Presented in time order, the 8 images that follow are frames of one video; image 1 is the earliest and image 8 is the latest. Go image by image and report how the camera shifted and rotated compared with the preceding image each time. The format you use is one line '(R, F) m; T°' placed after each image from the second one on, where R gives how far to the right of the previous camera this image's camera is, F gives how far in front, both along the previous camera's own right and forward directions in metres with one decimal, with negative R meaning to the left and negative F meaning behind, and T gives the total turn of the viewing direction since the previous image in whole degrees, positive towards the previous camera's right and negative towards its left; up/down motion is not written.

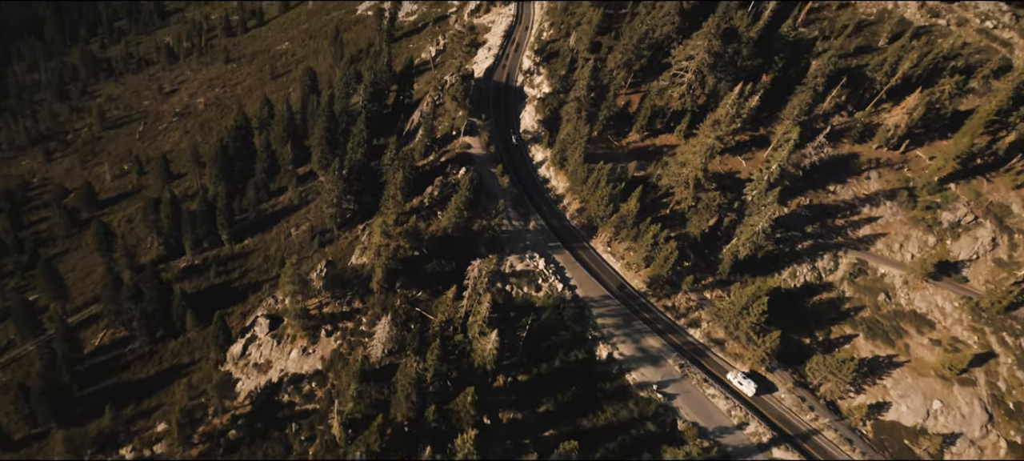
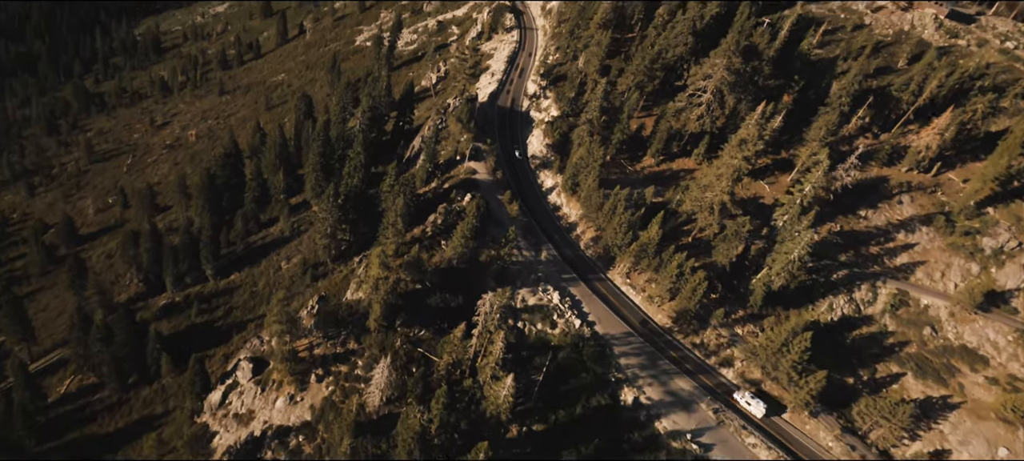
(-2.1, +7.3) m; 0°
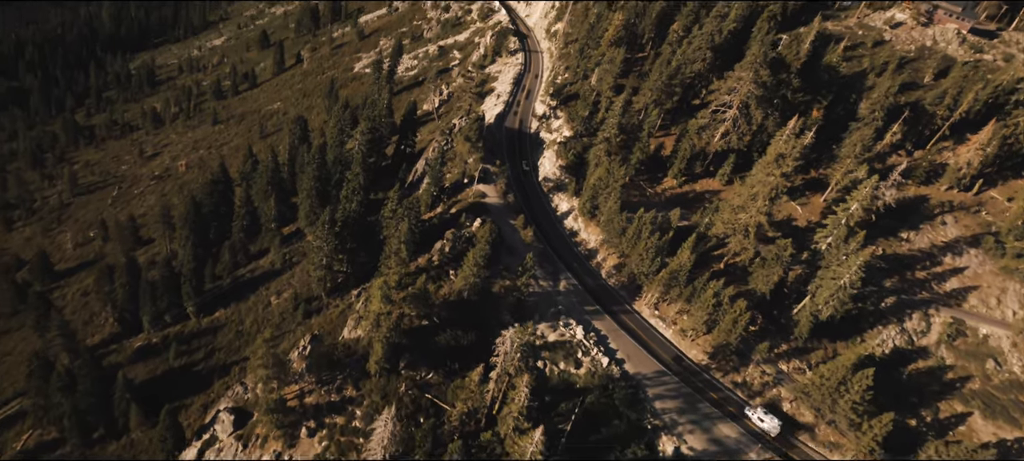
(-2.7, +7.7) m; +1°
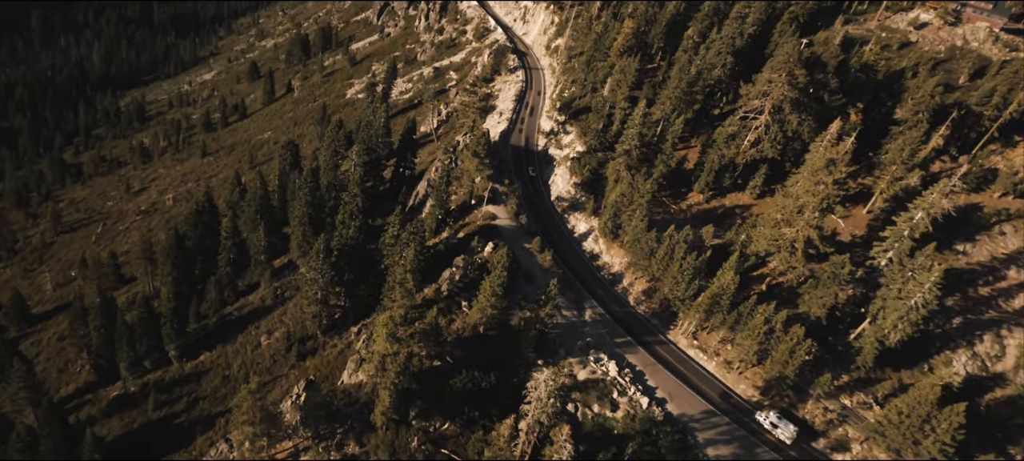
(-2.3, +8.0) m; 0°
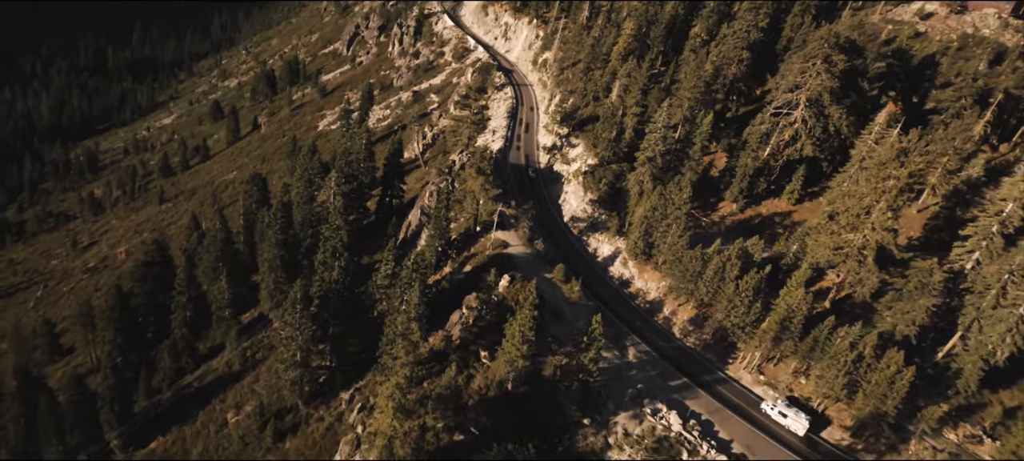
(-4.6, +11.4) m; +3°
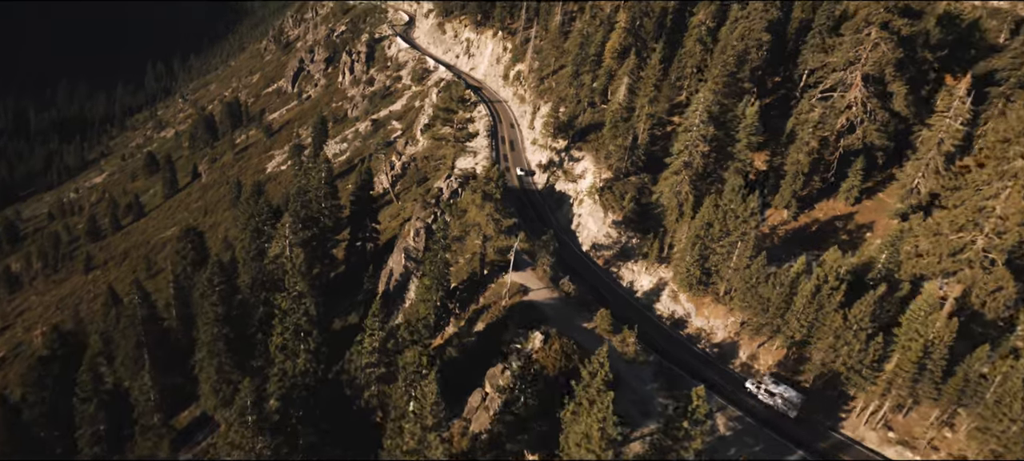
(-4.8, +14.7) m; +4°
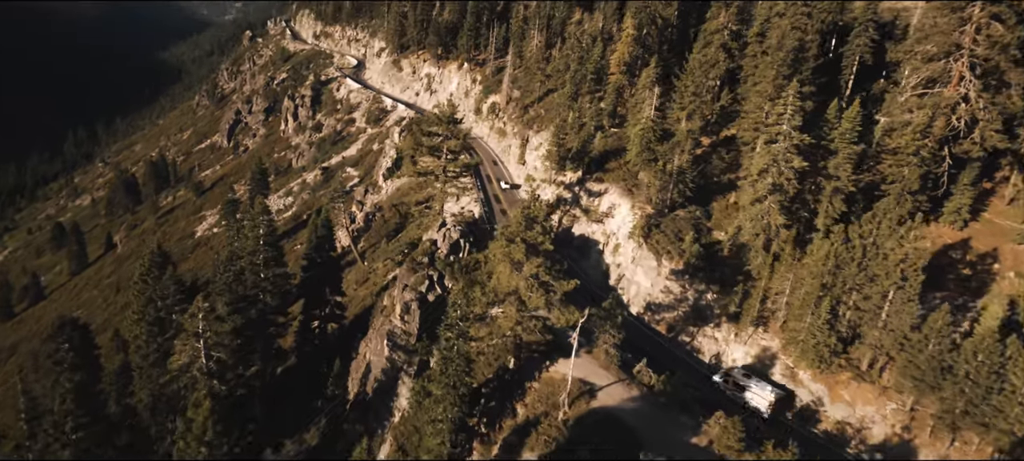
(-5.5, +16.7) m; +5°
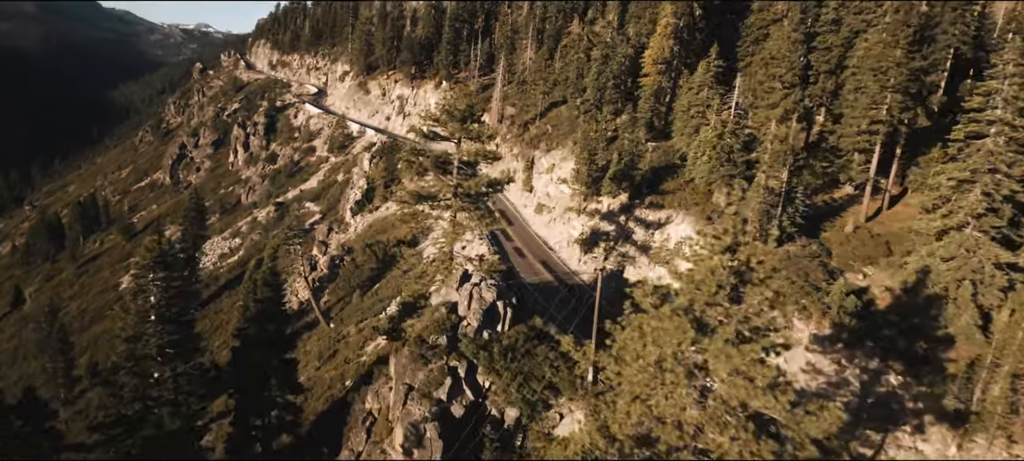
(-4.8, +15.9) m; +4°
